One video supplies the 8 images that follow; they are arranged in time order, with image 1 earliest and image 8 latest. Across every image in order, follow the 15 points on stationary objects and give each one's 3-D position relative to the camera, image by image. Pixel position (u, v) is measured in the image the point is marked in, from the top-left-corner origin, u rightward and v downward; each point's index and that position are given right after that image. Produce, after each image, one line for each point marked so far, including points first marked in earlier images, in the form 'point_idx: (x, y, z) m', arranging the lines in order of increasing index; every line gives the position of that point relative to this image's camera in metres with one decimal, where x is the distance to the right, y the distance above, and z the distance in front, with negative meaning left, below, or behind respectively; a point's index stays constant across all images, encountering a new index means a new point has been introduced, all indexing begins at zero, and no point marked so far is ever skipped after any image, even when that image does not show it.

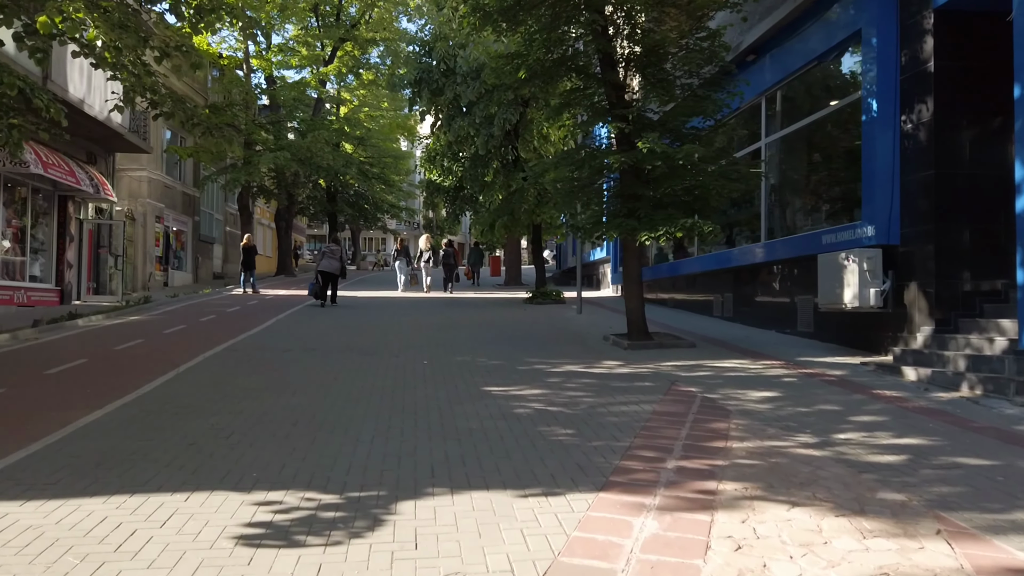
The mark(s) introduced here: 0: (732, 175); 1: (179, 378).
0: (+3.5, +1.8, +11.8) m
1: (-4.2, -1.2, +9.2) m
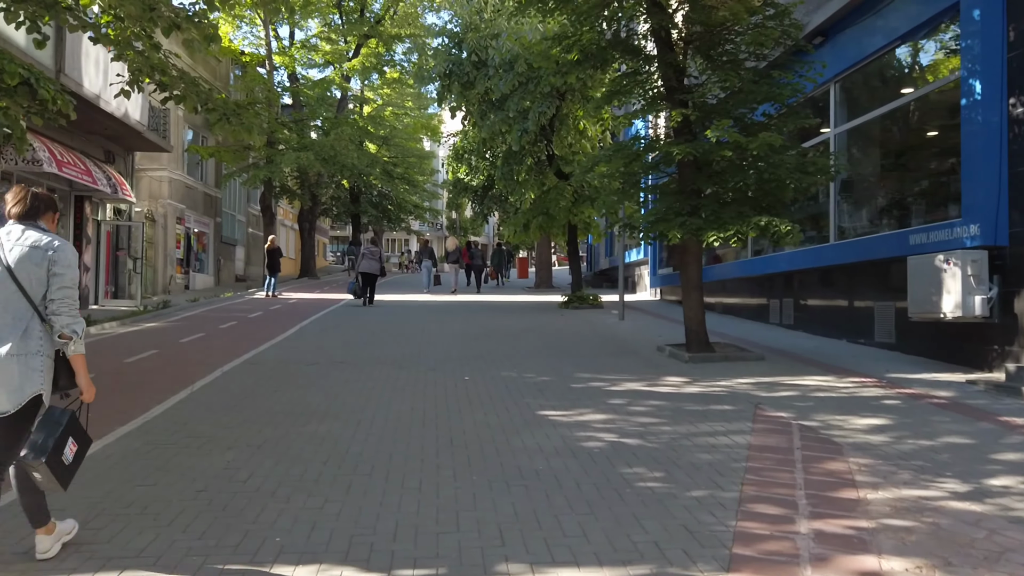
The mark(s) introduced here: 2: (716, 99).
0: (+4.2, +1.7, +10.5) m
1: (-3.5, -1.3, +8.1) m
2: (+3.1, +2.9, +11.3) m
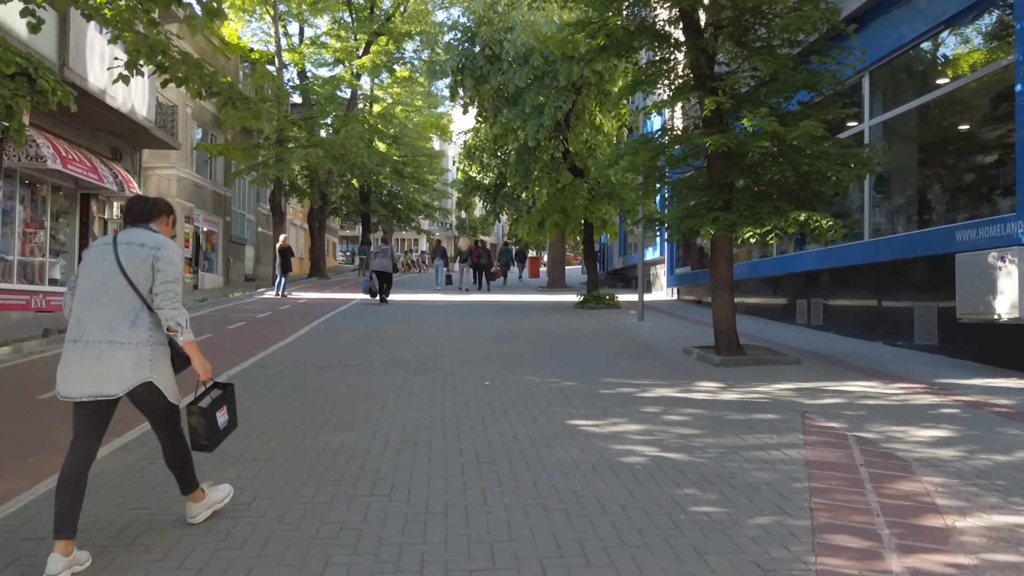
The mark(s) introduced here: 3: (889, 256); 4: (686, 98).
0: (+4.5, +1.7, +9.9) m
1: (-3.2, -1.3, +7.5) m
2: (+3.4, +2.9, +10.7) m
3: (+6.3, +0.5, +12.3) m
4: (+2.5, +2.8, +10.7) m
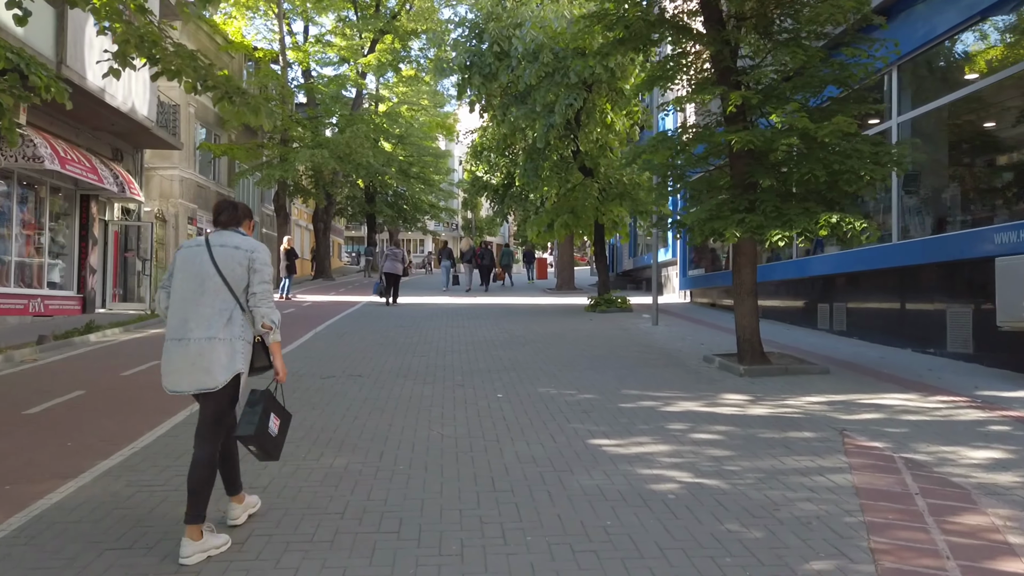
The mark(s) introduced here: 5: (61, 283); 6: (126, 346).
0: (+4.7, +1.7, +9.3) m
1: (-3.1, -1.3, +7.0) m
2: (+3.6, +2.8, +10.2) m
3: (+6.5, +0.5, +11.8) m
4: (+2.7, +2.7, +10.2) m
5: (-11.8, +0.1, +19.4) m
6: (-6.7, -1.0, +12.7) m
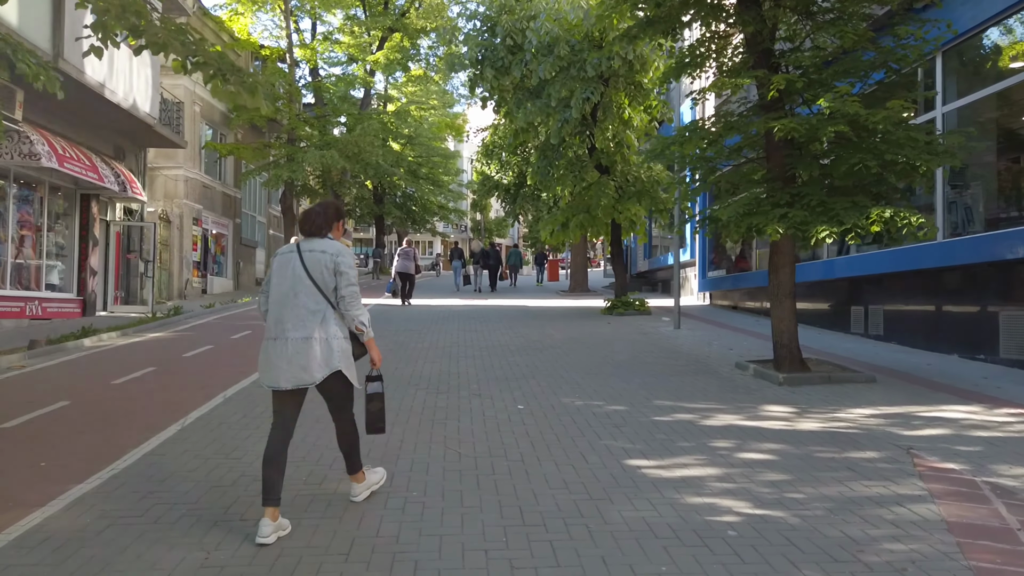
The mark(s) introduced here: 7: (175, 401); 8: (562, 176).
0: (+4.9, +1.6, +8.6) m
1: (-2.9, -1.4, +6.3) m
2: (+3.9, +2.8, +9.4) m
3: (+6.7, +0.4, +11.0) m
4: (+3.0, +2.7, +9.4) m
5: (-11.5, +0.1, +18.8) m
6: (-6.4, -1.0, +12.0) m
7: (-3.7, -1.3, +8.2) m
8: (+1.3, +3.0, +19.8) m
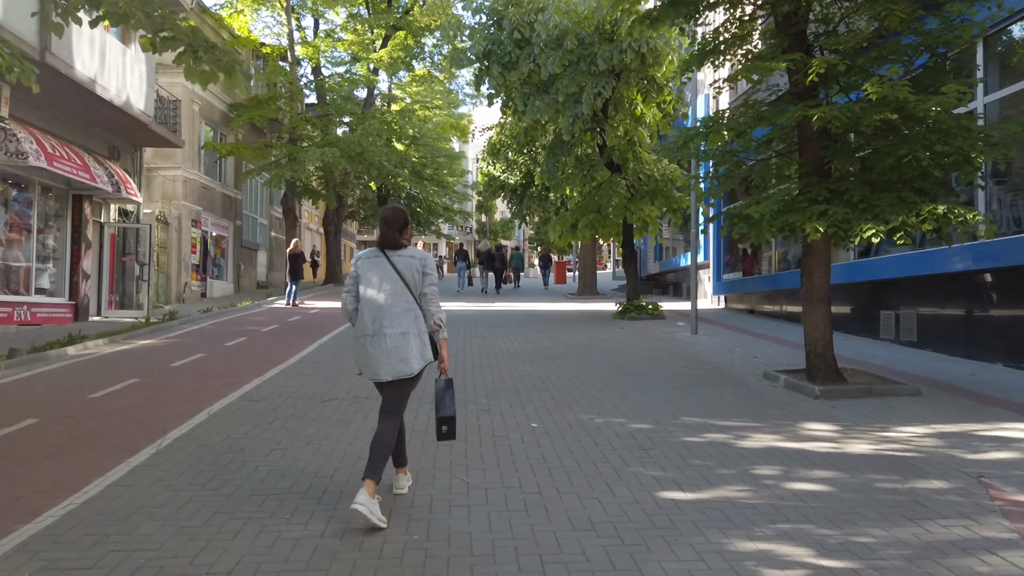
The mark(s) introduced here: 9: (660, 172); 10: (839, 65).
0: (+5.1, +1.6, +7.8) m
1: (-2.8, -1.4, +5.6) m
2: (+4.0, +2.8, +8.6) m
3: (+6.9, +0.4, +10.2) m
4: (+3.1, +2.6, +8.7) m
5: (-11.3, 0.0, +18.1) m
6: (-6.2, -1.1, +11.3) m
7: (-3.6, -1.3, +7.5) m
8: (+1.5, +2.9, +19.0) m
9: (+3.8, +3.0, +19.1) m
10: (+3.5, +2.4, +8.1) m
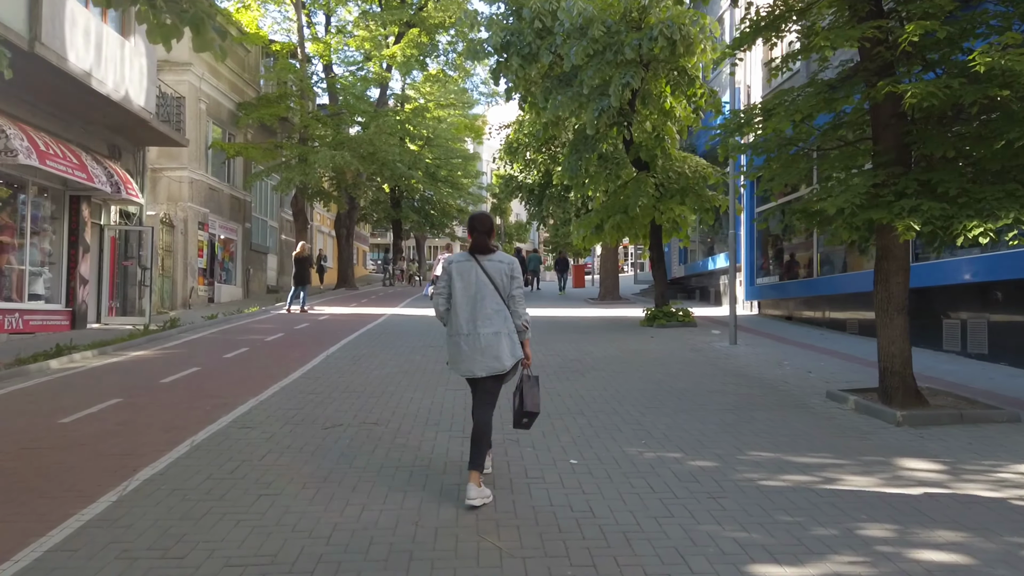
0: (+5.4, +1.5, +6.5) m
1: (-2.5, -1.5, +4.5) m
2: (+4.3, +2.7, +7.4) m
3: (+7.2, +0.3, +8.9) m
4: (+3.4, +2.5, +7.5) m
5: (-10.8, -0.2, +17.2) m
6: (-5.9, -1.2, +10.3) m
7: (-3.3, -1.4, +6.4) m
8: (+2.0, +2.8, +17.9) m
9: (+4.3, +2.9, +17.9) m
10: (+3.8, +2.3, +6.9) m
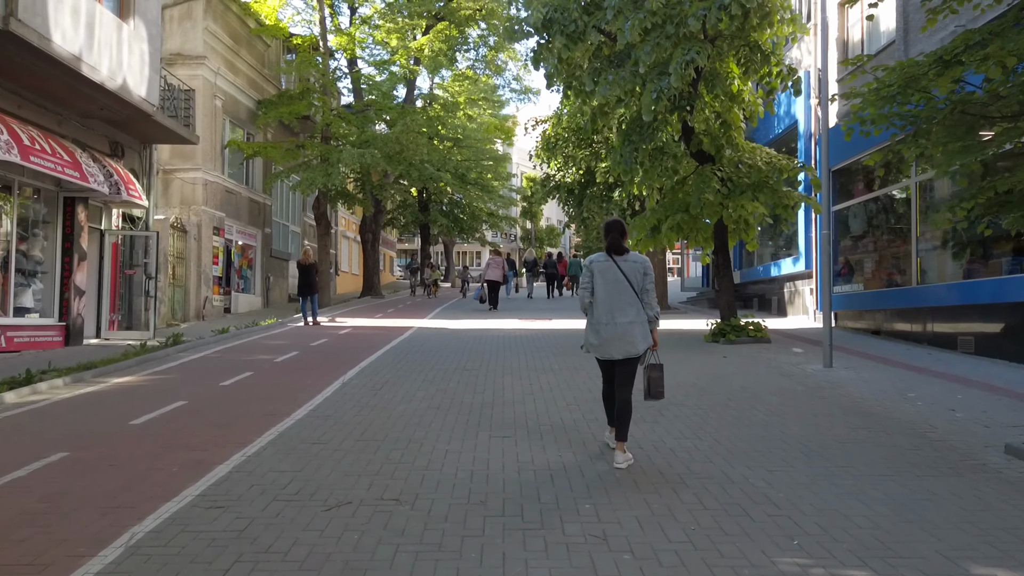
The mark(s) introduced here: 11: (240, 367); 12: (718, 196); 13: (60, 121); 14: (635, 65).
0: (+5.9, +1.4, +4.2) m
1: (-2.1, -1.6, +2.4) m
2: (+4.8, +2.6, +5.1) m
3: (+7.8, +0.2, +6.5) m
4: (+3.9, +2.4, +5.2) m
5: (-9.9, -0.4, +15.4) m
6: (-5.2, -1.4, +8.3) m
7: (-2.8, -1.6, +4.3) m
8: (+2.9, +2.6, +15.7) m
9: (+5.3, +2.7, +15.6) m
10: (+4.3, +2.2, +4.6) m
11: (-4.4, -1.3, +11.9) m
12: (+4.3, +1.9, +15.3) m
13: (-9.4, +3.5, +15.4) m
14: (+2.4, +4.4, +14.5) m
